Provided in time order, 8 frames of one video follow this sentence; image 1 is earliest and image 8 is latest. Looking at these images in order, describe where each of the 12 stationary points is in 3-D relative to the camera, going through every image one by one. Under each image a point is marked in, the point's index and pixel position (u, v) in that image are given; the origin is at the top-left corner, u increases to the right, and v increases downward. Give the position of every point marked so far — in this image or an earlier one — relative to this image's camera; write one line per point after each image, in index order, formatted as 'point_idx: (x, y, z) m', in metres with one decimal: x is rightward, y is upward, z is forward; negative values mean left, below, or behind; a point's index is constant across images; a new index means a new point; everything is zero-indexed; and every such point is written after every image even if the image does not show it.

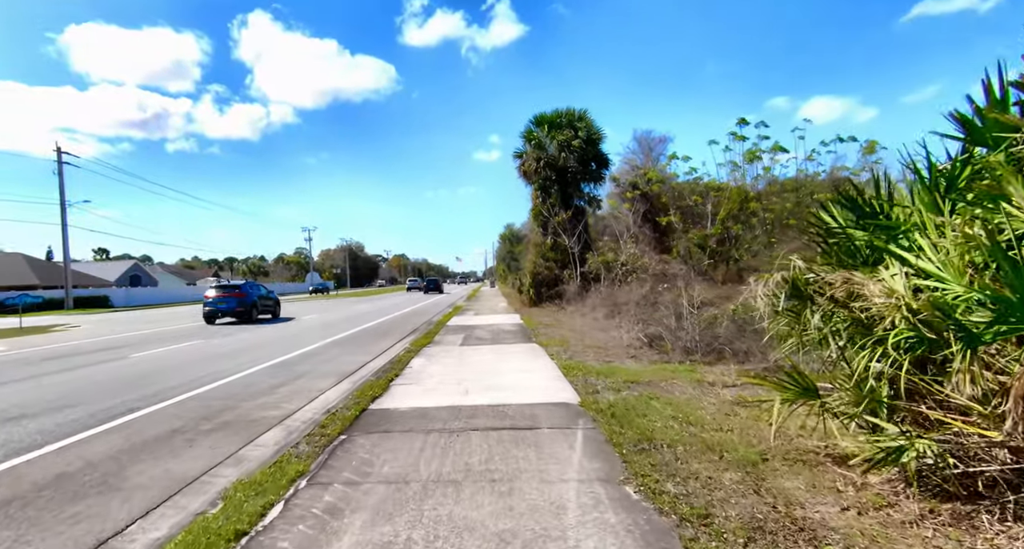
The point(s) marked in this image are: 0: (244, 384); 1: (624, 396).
0: (-4.4, -1.8, +7.8) m
1: (+1.4, -1.6, +6.1) m
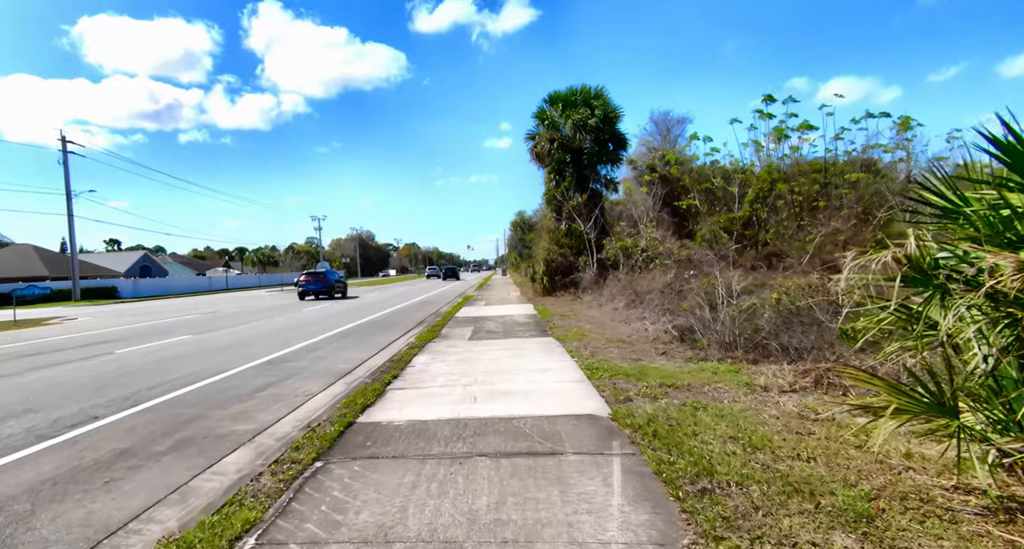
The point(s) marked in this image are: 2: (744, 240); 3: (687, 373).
0: (-4.2, -1.7, +6.9) m
1: (+1.6, -1.4, +5.1) m
2: (+8.9, +1.4, +18.5) m
3: (+2.4, -1.4, +6.6) m
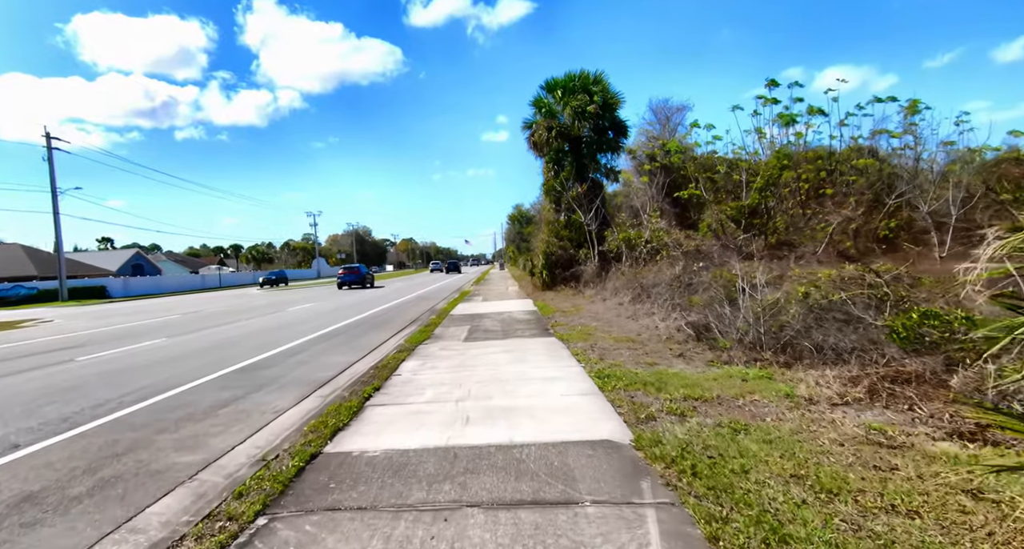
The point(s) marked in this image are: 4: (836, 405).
0: (-4.2, -1.6, +6.0) m
1: (+1.6, -1.3, +4.2) m
2: (+8.8, +1.7, +17.6) m
3: (+2.4, -1.3, +5.7) m
4: (+3.1, -1.3, +4.6) m
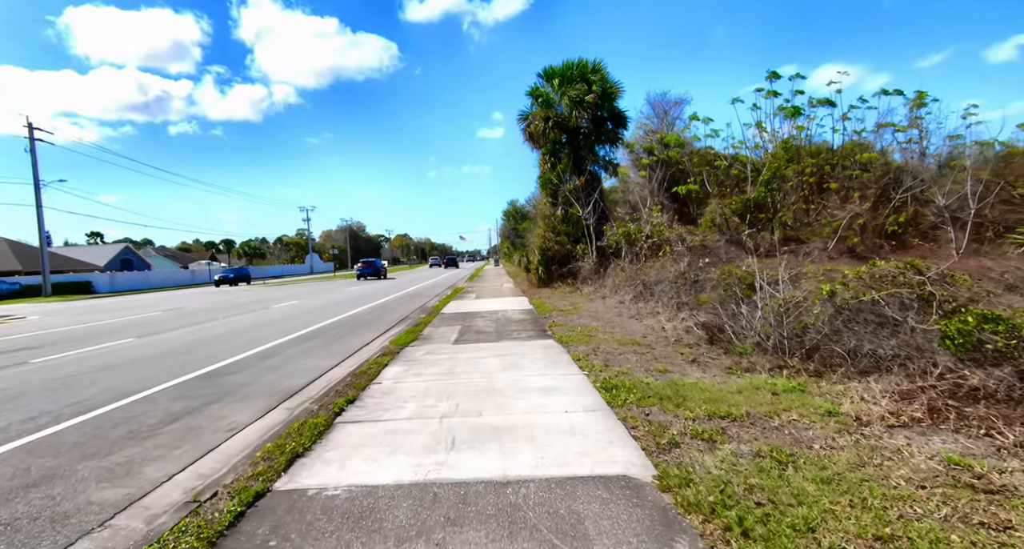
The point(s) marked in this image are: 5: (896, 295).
0: (-4.3, -1.6, +5.2) m
1: (+1.6, -1.3, +3.4) m
2: (+8.7, +1.8, +16.9) m
3: (+2.3, -1.2, +4.9) m
4: (+3.1, -1.2, +3.8) m
5: (+4.9, -0.3, +6.1) m
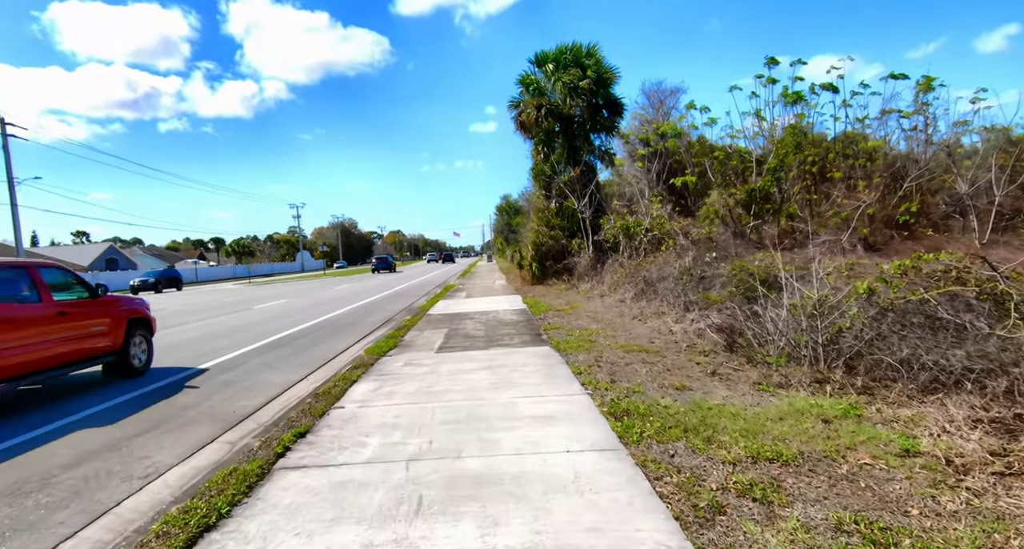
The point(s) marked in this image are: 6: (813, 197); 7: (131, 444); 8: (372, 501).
0: (-4.4, -1.7, +4.2) m
1: (+1.5, -1.3, +2.4) m
2: (+8.4, +2.0, +16.0) m
3: (+2.2, -1.2, +4.0) m
4: (+3.0, -1.2, +2.9) m
5: (+4.8, -0.2, +5.2) m
6: (+10.2, +2.6, +16.3) m
7: (-3.6, -1.6, +4.5) m
8: (-0.9, -1.5, +3.1) m
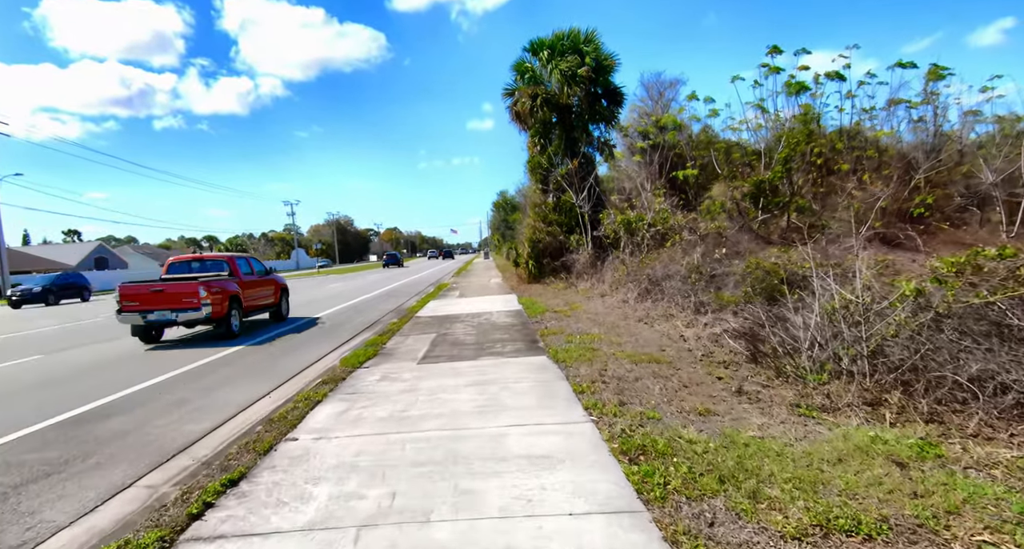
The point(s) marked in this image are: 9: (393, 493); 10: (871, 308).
0: (-4.5, -1.7, +3.3) m
1: (+1.4, -1.4, +1.6) m
2: (+8.2, +2.1, +15.1) m
3: (+2.1, -1.3, +3.1) m
4: (+2.9, -1.3, +2.0) m
5: (+4.7, -0.2, +4.3) m
6: (+10.1, +2.7, +15.5) m
7: (-3.7, -1.7, +3.6) m
8: (-1.0, -1.5, +2.2) m
9: (-0.8, -1.4, +3.2) m
10: (+3.9, -0.4, +5.1) m
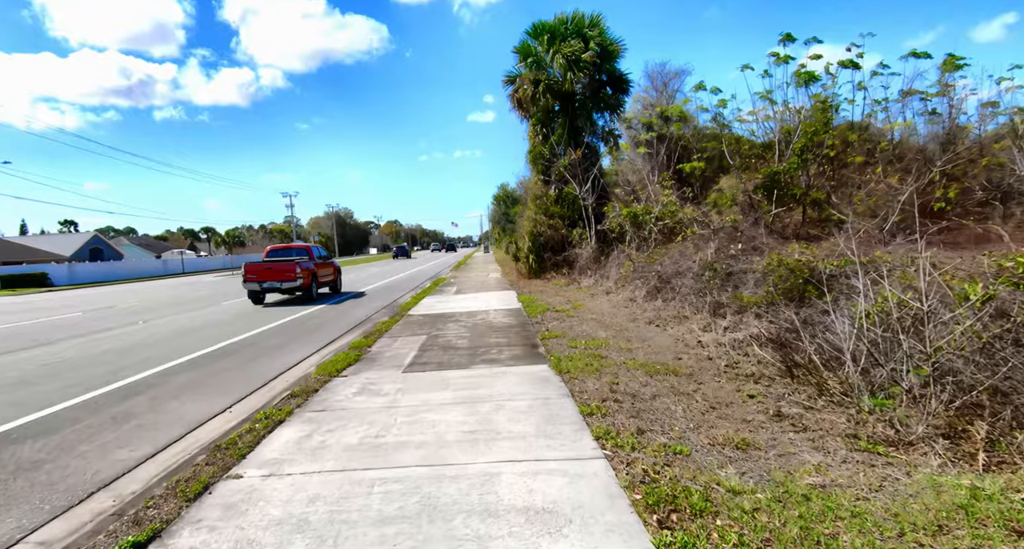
0: (-4.5, -1.7, +2.5) m
1: (+1.3, -1.4, +0.8) m
2: (+8.2, +2.2, +14.2) m
3: (+2.1, -1.3, +2.3) m
4: (+2.8, -1.3, +1.2) m
5: (+4.7, -0.3, +3.5) m
6: (+10.1, +2.8, +14.6) m
7: (-3.8, -1.7, +2.8) m
8: (-1.0, -1.5, +1.4) m
9: (-0.8, -1.4, +2.4) m
10: (+3.8, -0.4, +4.3) m
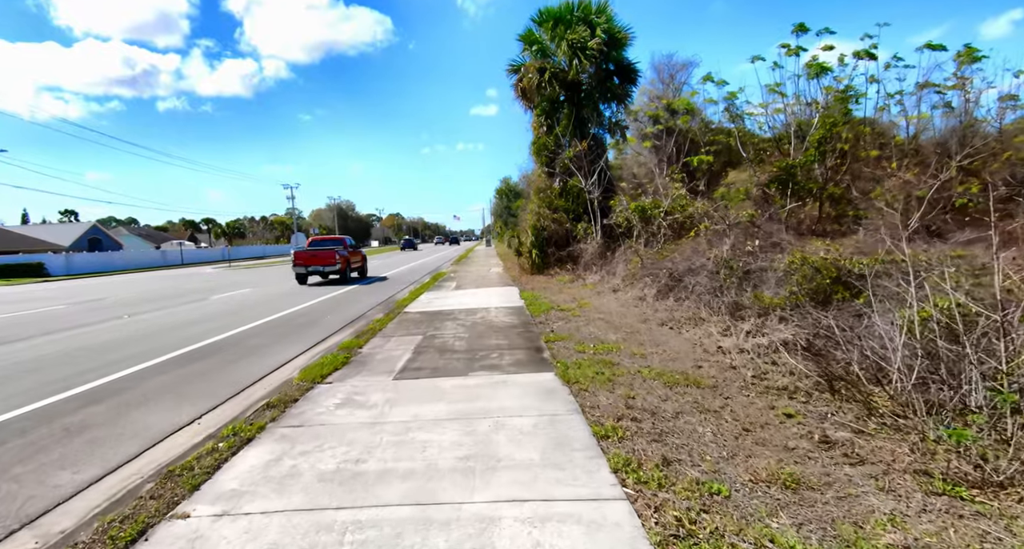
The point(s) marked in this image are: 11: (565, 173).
0: (-4.5, -1.7, +1.9) m
1: (+1.4, -1.5, +0.2) m
2: (+8.3, +2.3, +13.6) m
3: (+2.1, -1.3, +1.7) m
4: (+2.8, -1.4, +0.6) m
5: (+4.7, -0.3, +2.9) m
6: (+10.2, +2.8, +13.9) m
7: (-3.8, -1.6, +2.2) m
8: (-1.0, -1.6, +0.8) m
9: (-0.8, -1.5, +1.8) m
10: (+3.9, -0.4, +3.7) m
11: (+2.1, +4.1, +19.3) m
